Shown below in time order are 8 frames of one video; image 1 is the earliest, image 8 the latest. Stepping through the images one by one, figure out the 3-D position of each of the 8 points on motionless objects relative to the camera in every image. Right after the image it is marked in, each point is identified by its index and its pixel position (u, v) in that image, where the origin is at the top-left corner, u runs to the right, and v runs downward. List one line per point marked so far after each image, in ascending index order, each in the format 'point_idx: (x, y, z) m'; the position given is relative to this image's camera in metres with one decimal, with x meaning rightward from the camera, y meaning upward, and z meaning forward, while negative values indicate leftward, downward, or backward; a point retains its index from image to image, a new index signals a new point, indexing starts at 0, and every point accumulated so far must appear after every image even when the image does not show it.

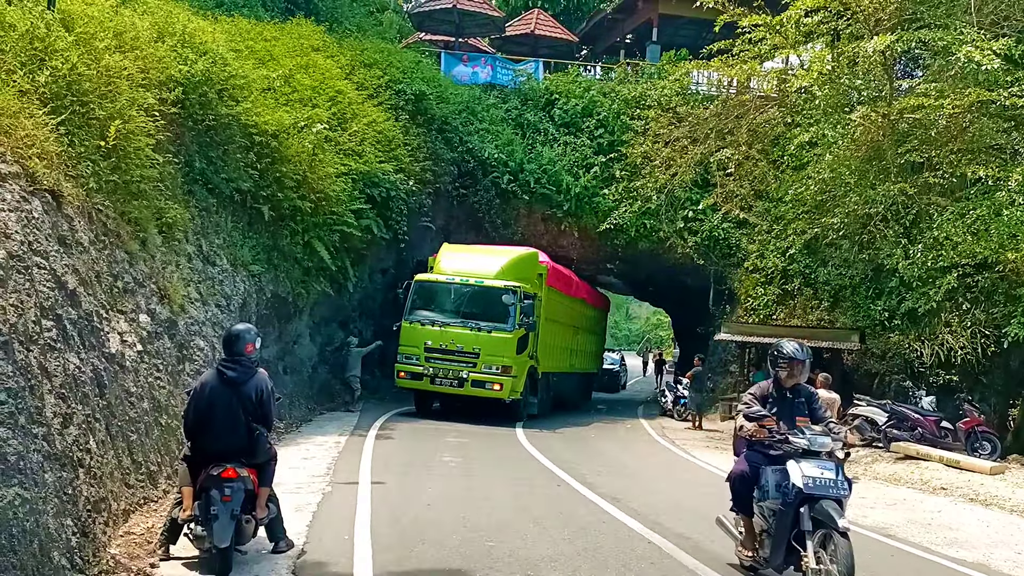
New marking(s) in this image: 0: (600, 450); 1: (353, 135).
0: (+1.6, -2.9, +13.6) m
1: (-3.6, +3.5, +17.7) m
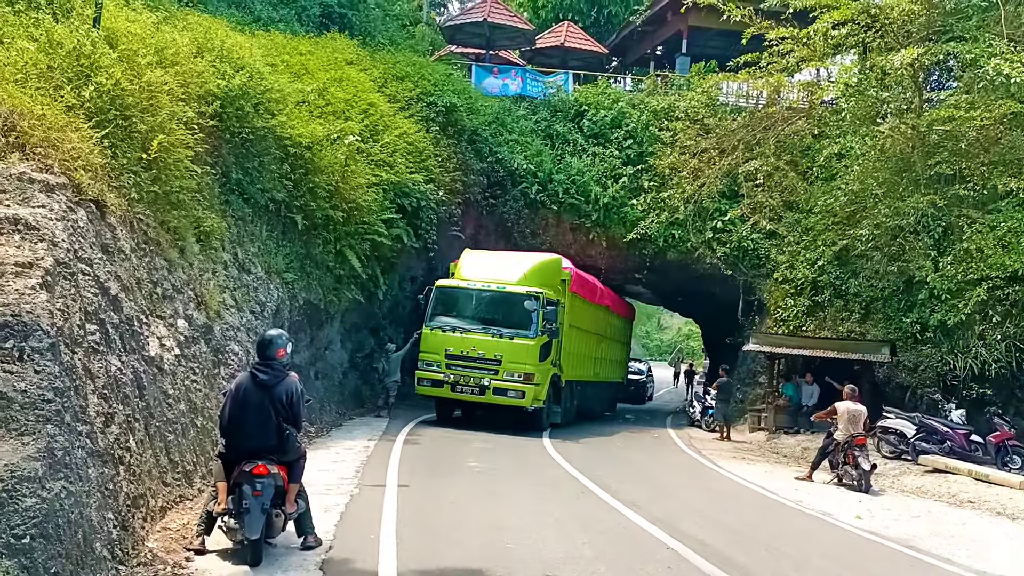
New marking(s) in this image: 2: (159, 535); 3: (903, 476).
0: (+2.0, -3.0, +13.7) m
1: (-3.0, +3.3, +18.0) m
2: (-3.0, -2.1, +6.6) m
3: (+6.9, -3.3, +13.7) m
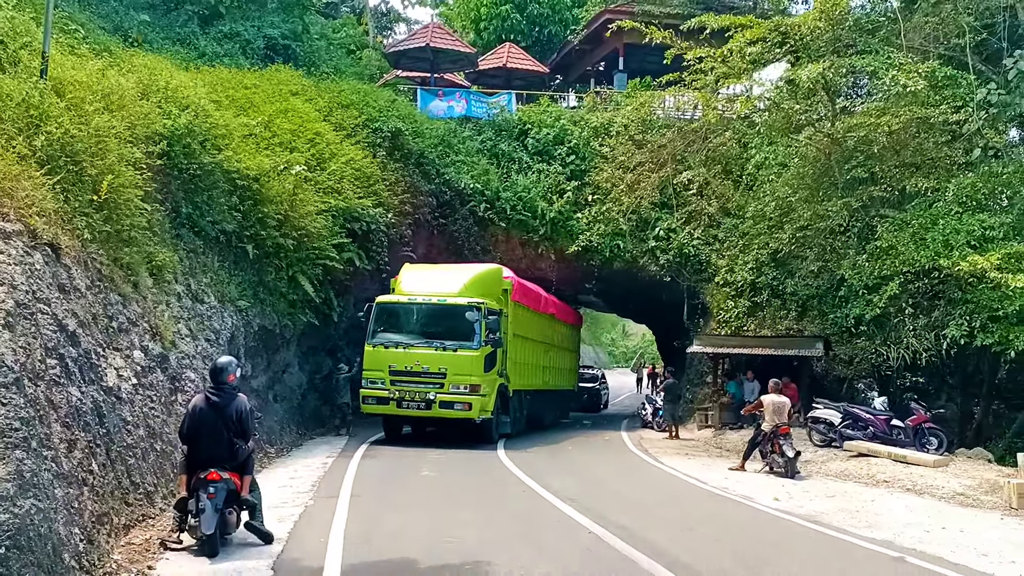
0: (+1.1, -3.2, +14.5) m
1: (-4.3, +2.8, +18.7) m
2: (-3.6, -2.4, +7.3) m
3: (+6.0, -3.3, +14.7) m
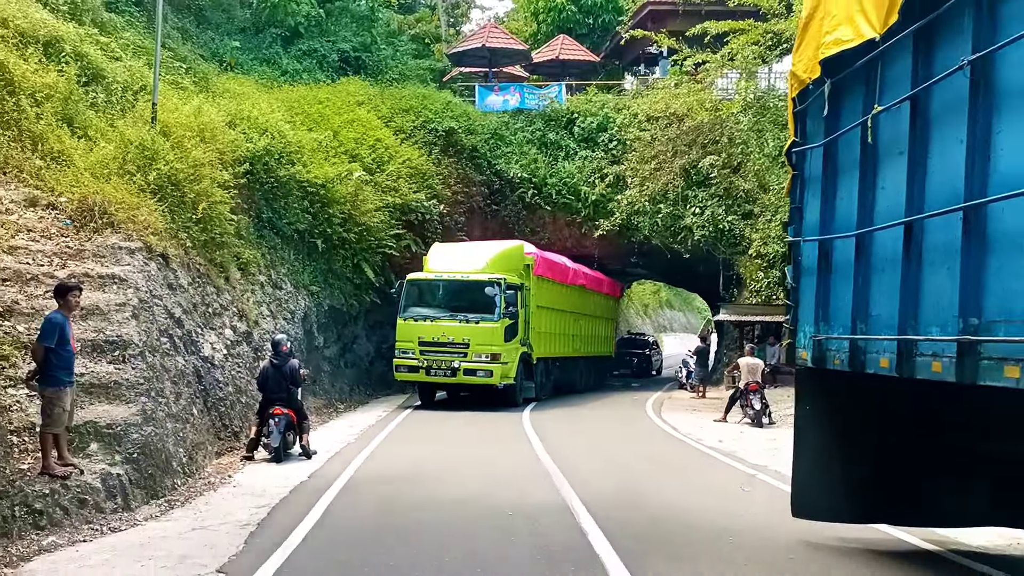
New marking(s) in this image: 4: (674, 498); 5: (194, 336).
0: (+1.6, -2.9, +17.3) m
1: (-3.4, +3.2, +21.9) m
2: (-4.1, -2.4, +10.7) m
3: (+6.4, -2.8, +16.8) m
4: (+1.7, -2.1, +7.8) m
5: (-5.0, -0.7, +12.1) m
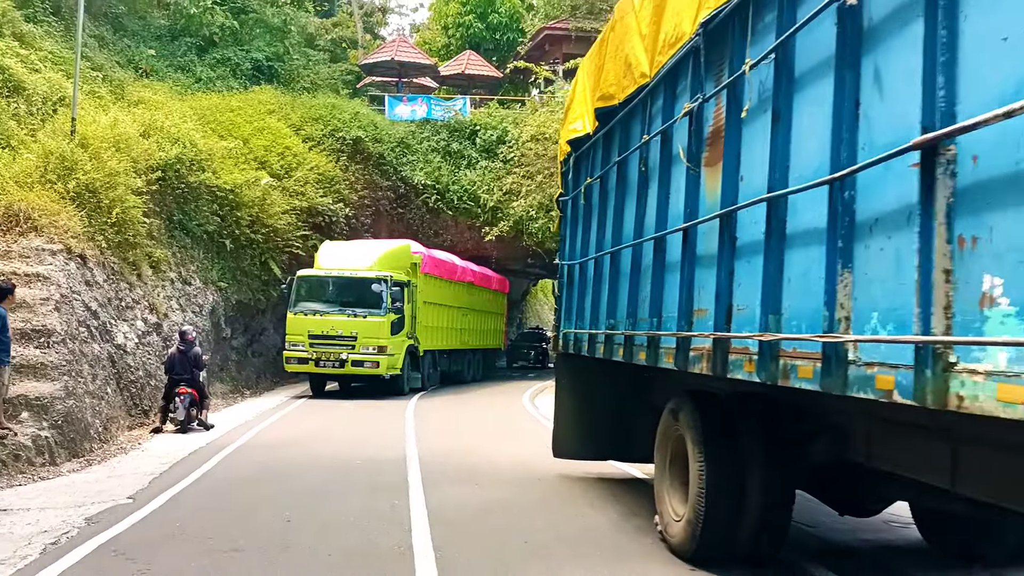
0: (-1.3, -2.9, +19.7) m
1: (-6.6, +3.3, +23.9) m
2: (-6.3, -2.4, +12.6) m
3: (+3.6, -2.9, +19.7) m
4: (-0.3, -2.2, +10.3) m
5: (-7.2, -0.7, +13.9) m
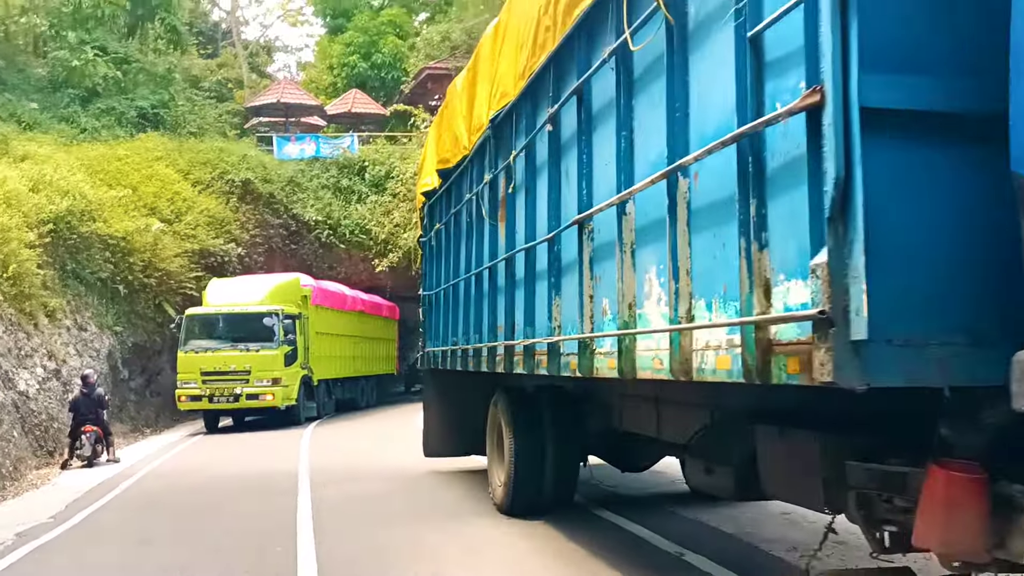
0: (-4.2, -3.7, +21.1) m
1: (-10.3, +2.1, +24.8) m
2: (-8.3, -3.2, +13.5) m
3: (+0.6, -3.4, +21.7) m
4: (-2.1, -2.7, +12.0) m
5: (-9.5, -1.6, +14.7) m
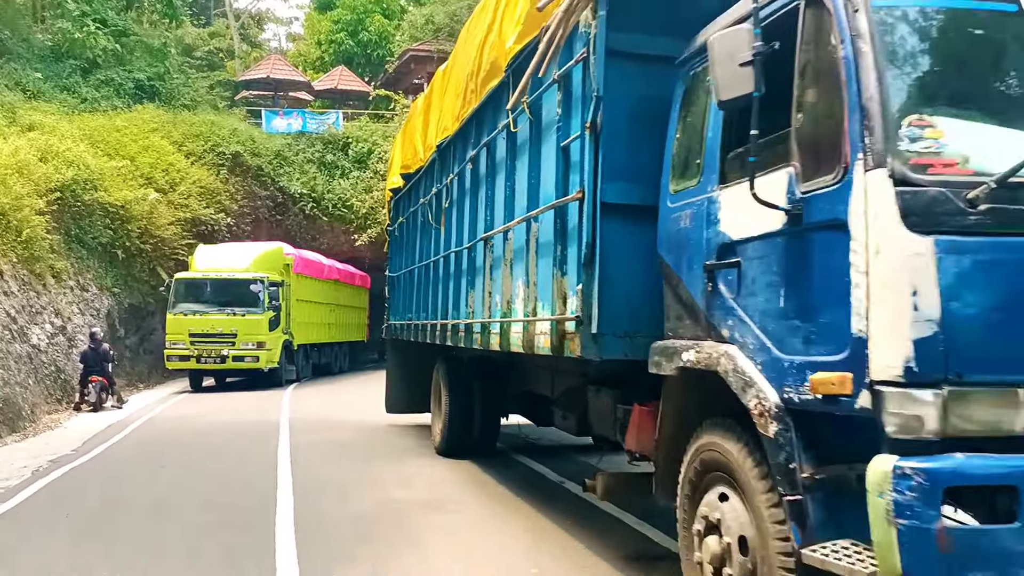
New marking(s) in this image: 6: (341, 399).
0: (-5.3, -2.9, +23.1) m
1: (-11.3, +3.2, +26.4) m
2: (-9.3, -2.6, +15.3) m
3: (-0.5, -2.8, +23.8) m
4: (-3.0, -2.3, +13.9) m
5: (-10.4, -0.9, +16.5) m
6: (-4.1, -2.7, +19.0) m
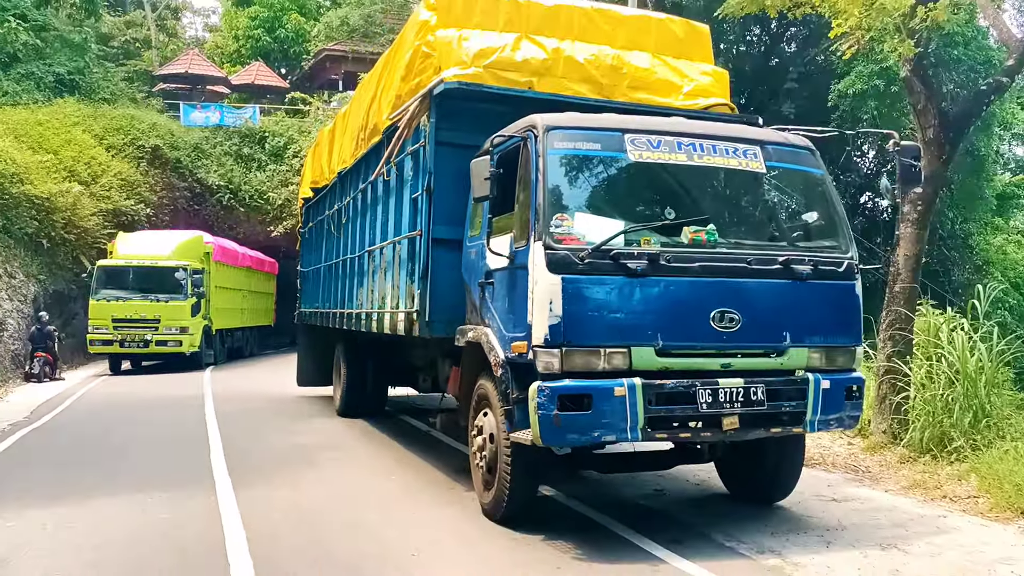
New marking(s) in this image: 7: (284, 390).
0: (-8.4, -2.5, +25.0) m
1: (-14.6, +3.7, +27.5) m
2: (-11.6, -2.3, +16.9) m
3: (-3.7, -2.4, +26.2) m
4: (-5.2, -2.1, +16.1) m
5: (-12.8, -0.6, +17.9) m
6: (-6.8, -2.4, +21.0) m
7: (-4.7, -2.1, +15.9) m
